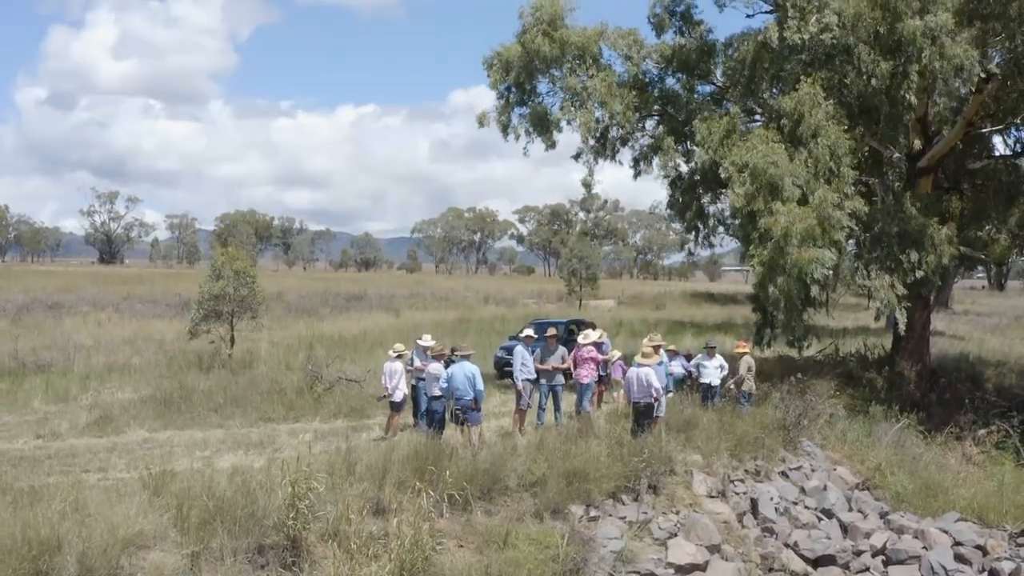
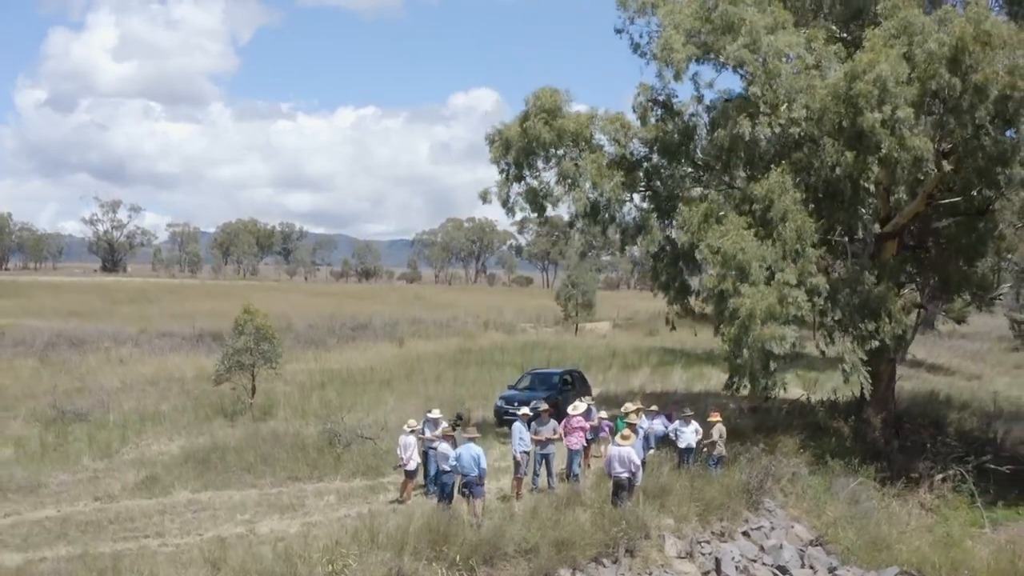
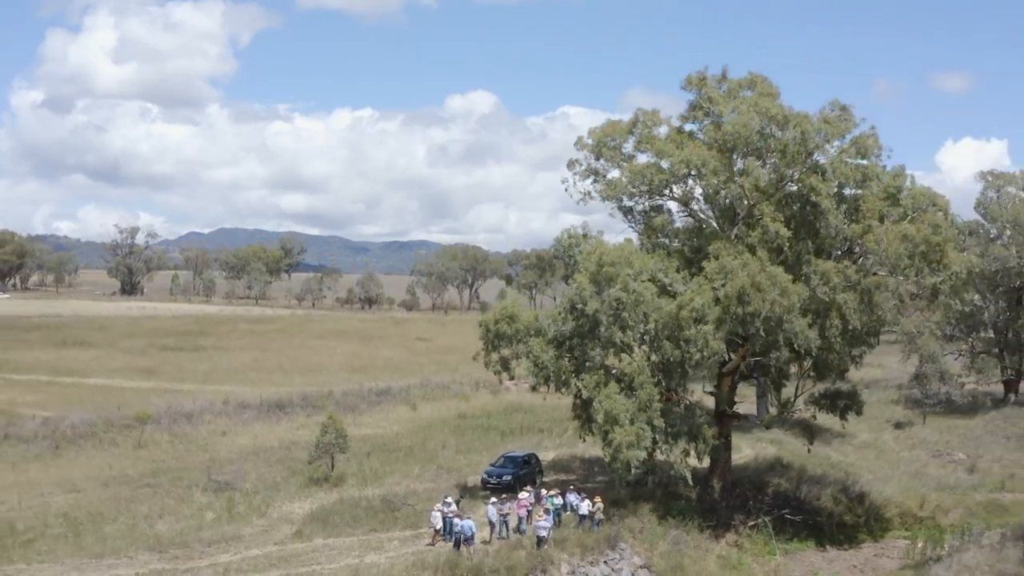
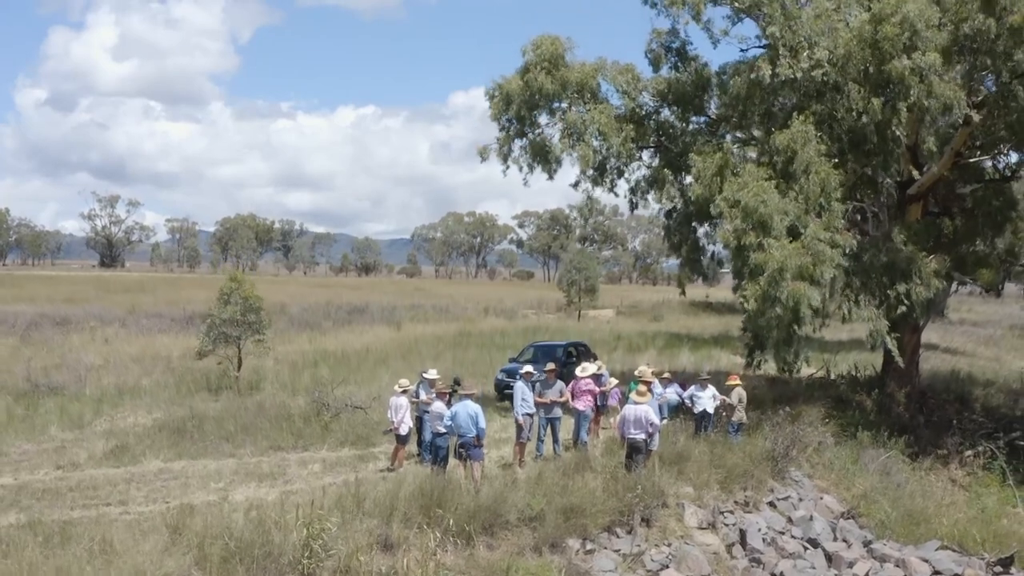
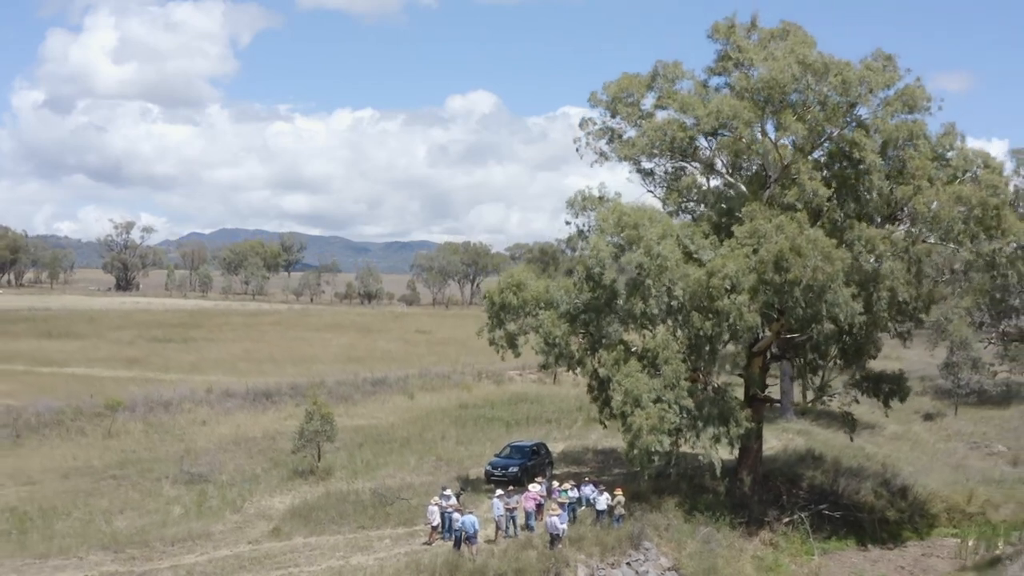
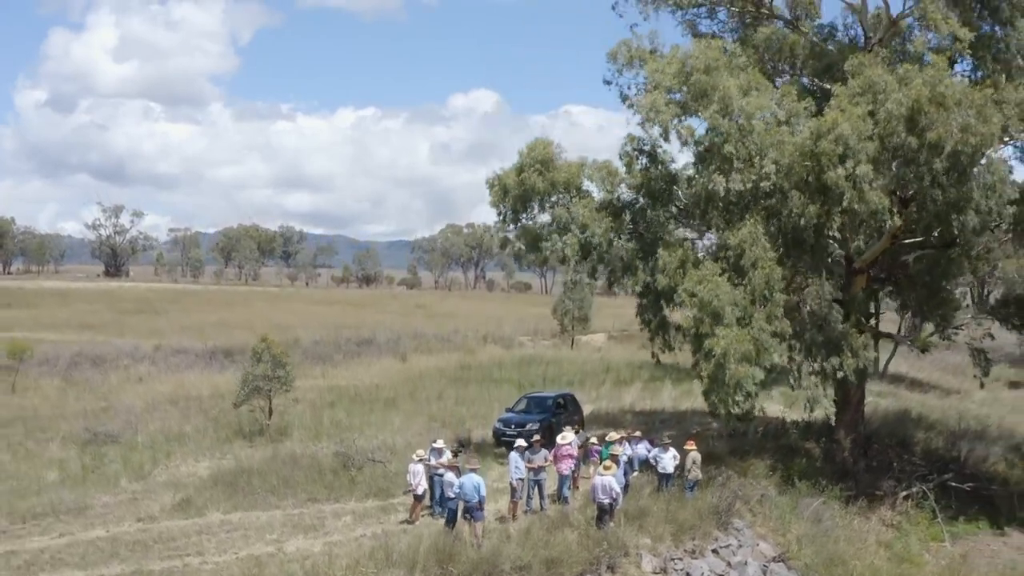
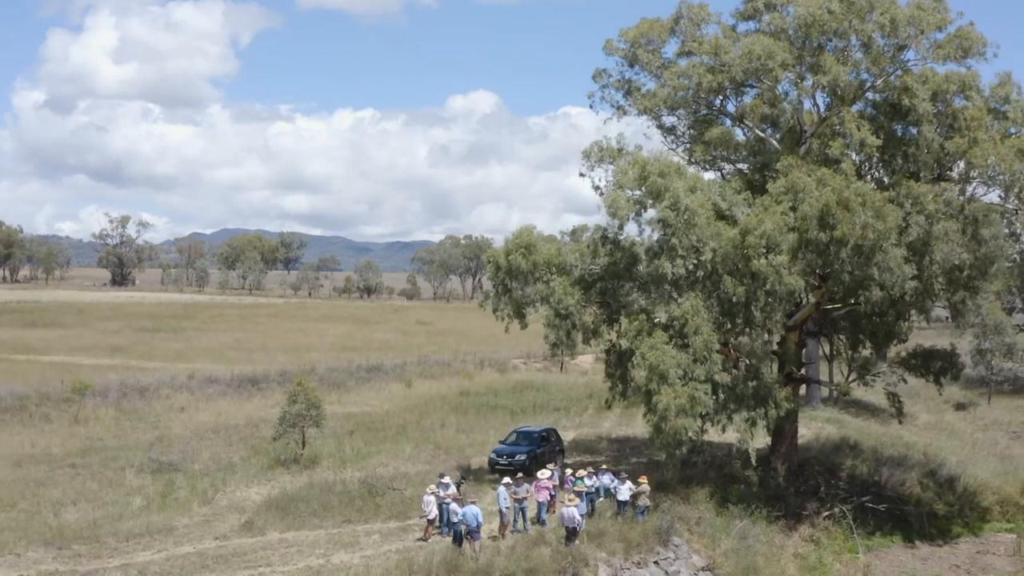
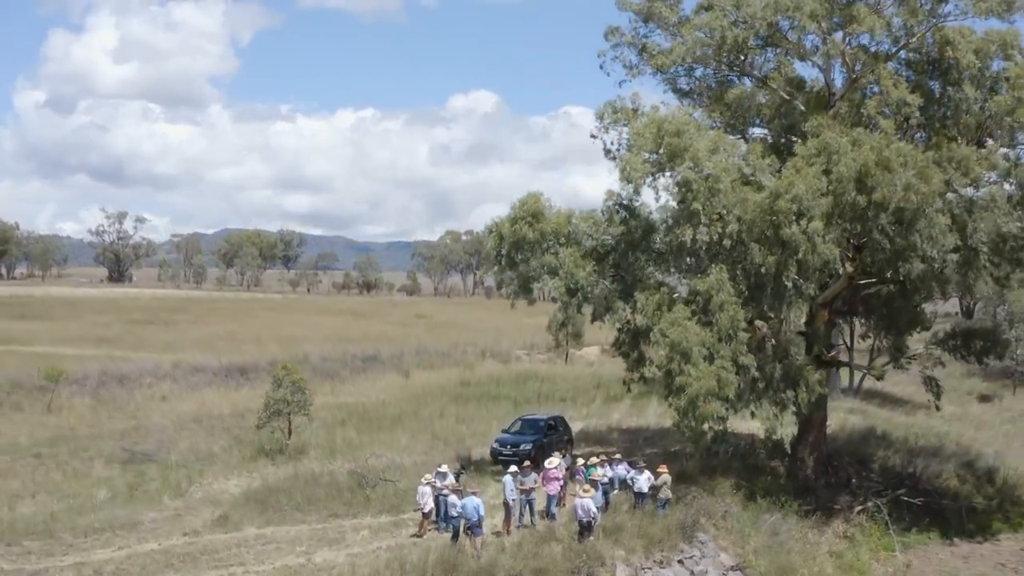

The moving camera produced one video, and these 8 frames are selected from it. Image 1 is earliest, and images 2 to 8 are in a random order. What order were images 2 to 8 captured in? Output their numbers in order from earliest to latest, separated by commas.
4, 2, 6, 8, 7, 5, 3
